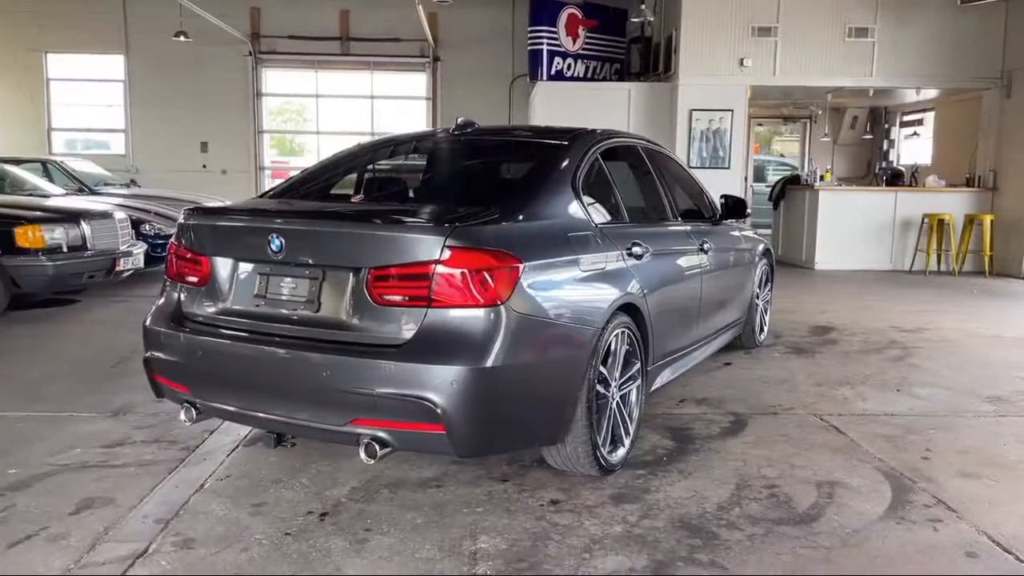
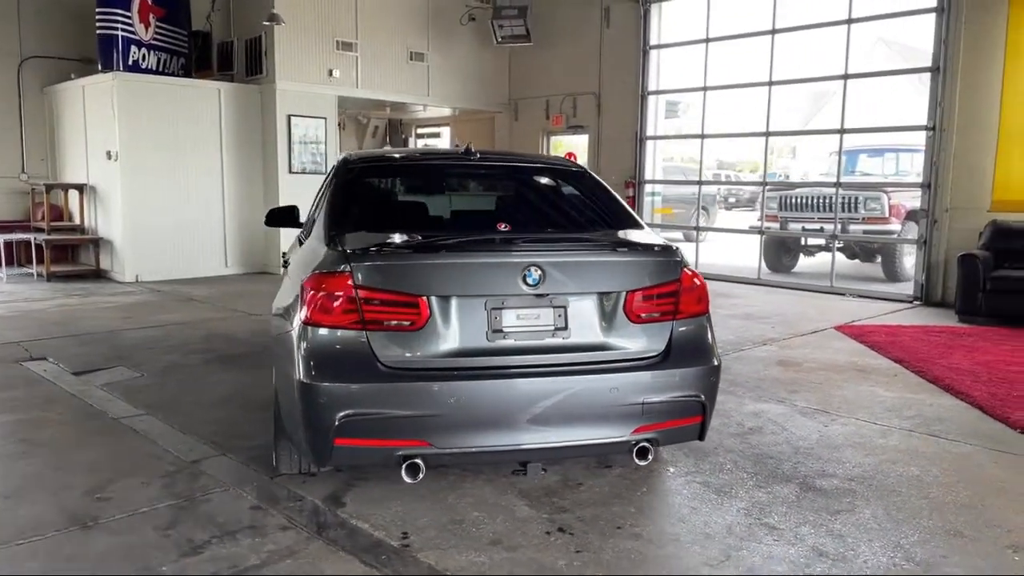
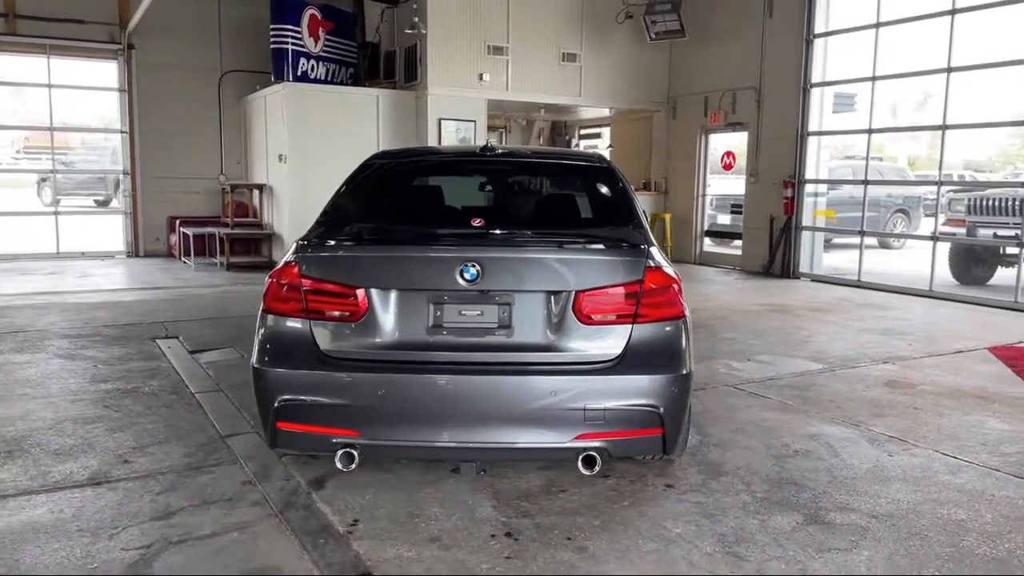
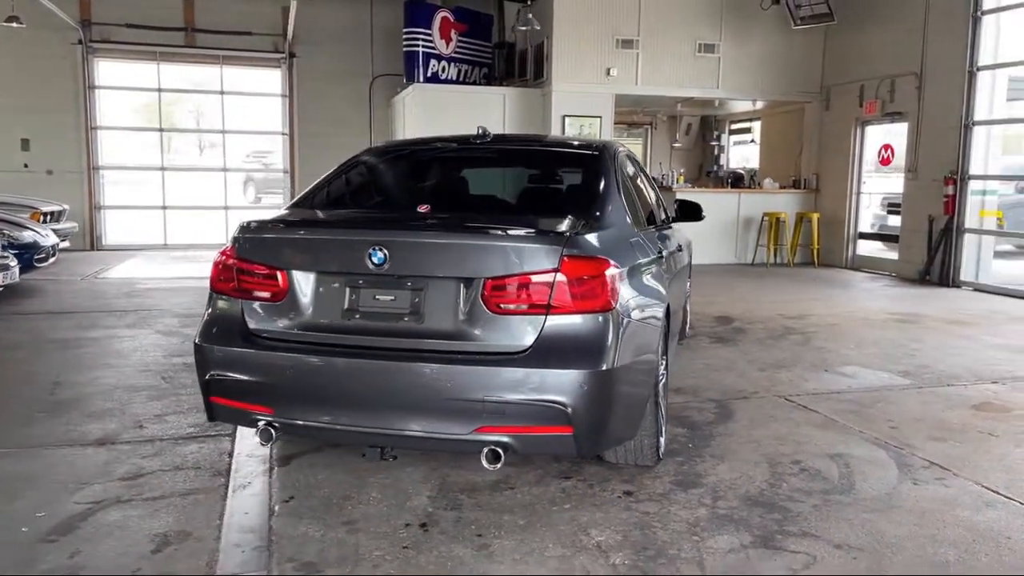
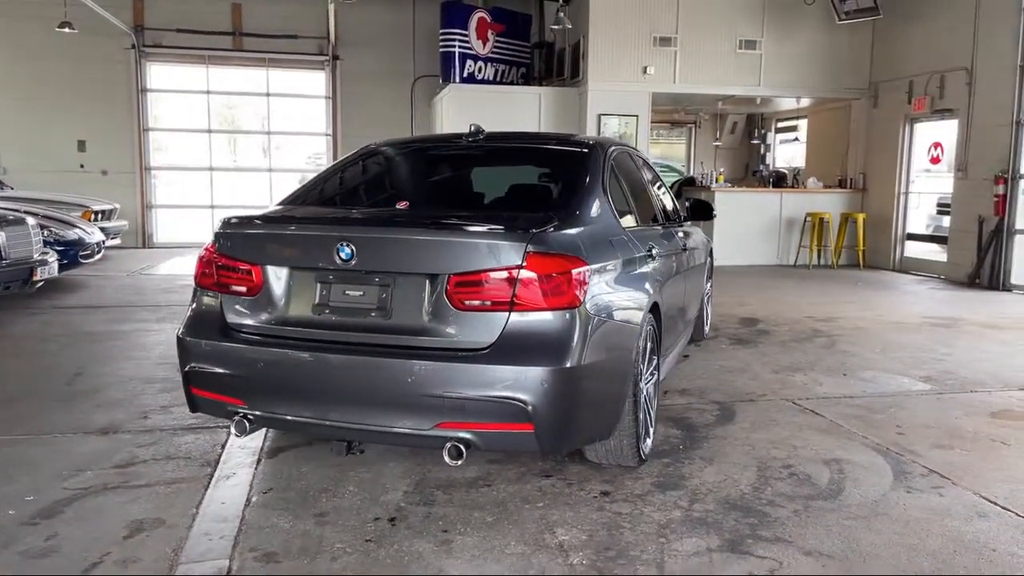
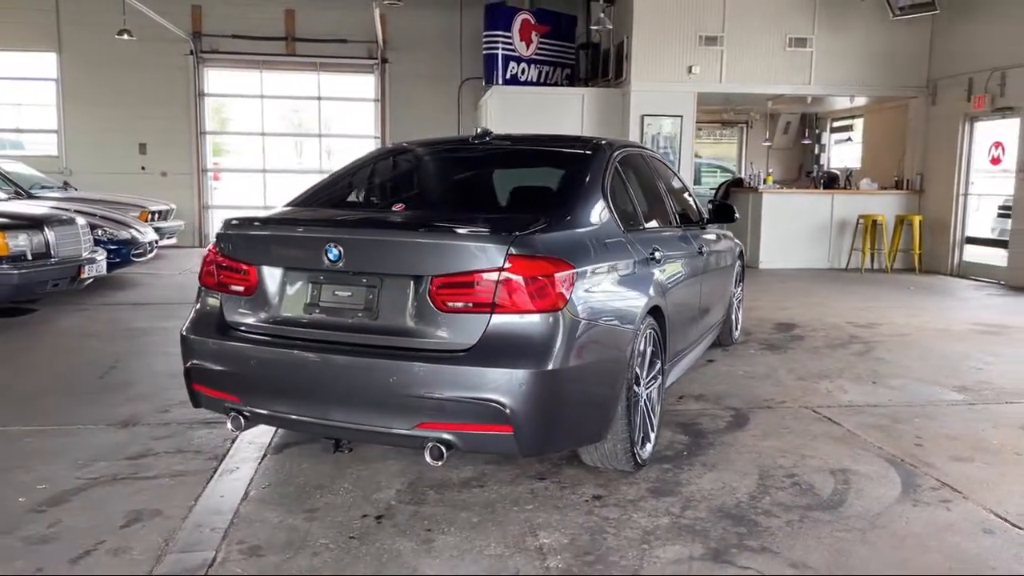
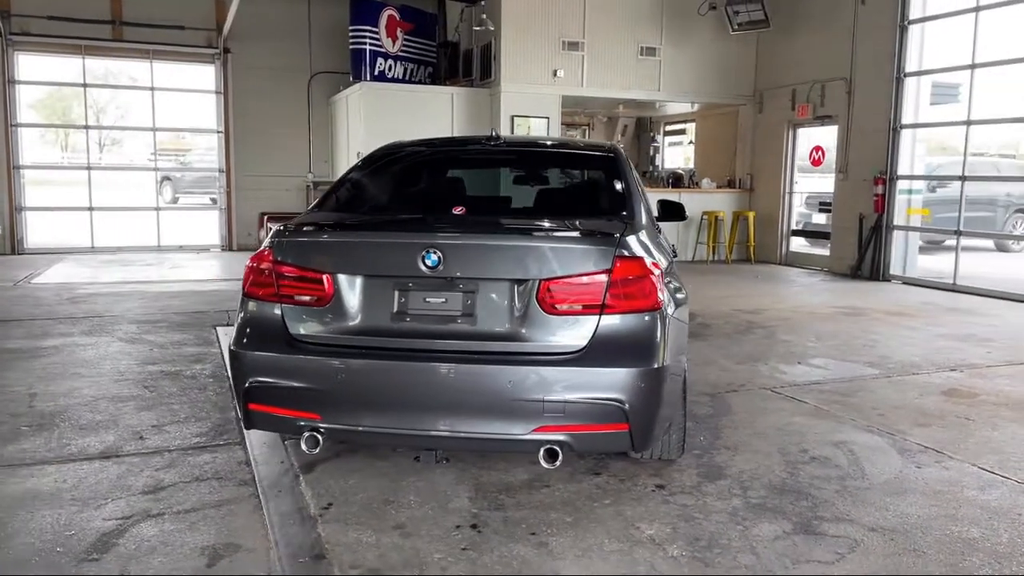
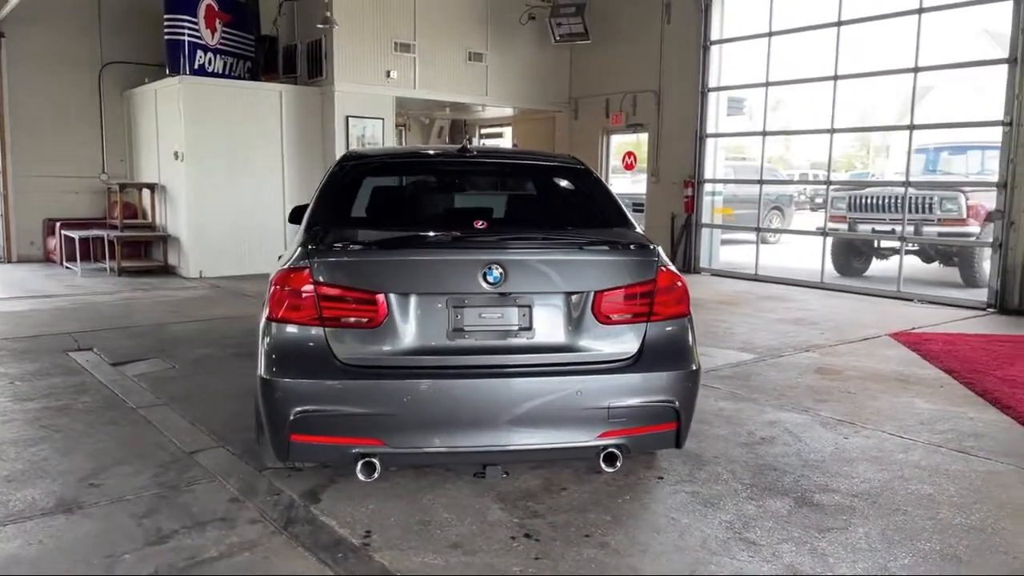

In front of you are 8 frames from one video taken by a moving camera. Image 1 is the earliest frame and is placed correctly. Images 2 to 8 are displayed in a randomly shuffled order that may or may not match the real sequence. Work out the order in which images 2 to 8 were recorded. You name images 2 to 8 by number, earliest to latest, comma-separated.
6, 5, 4, 7, 3, 8, 2
